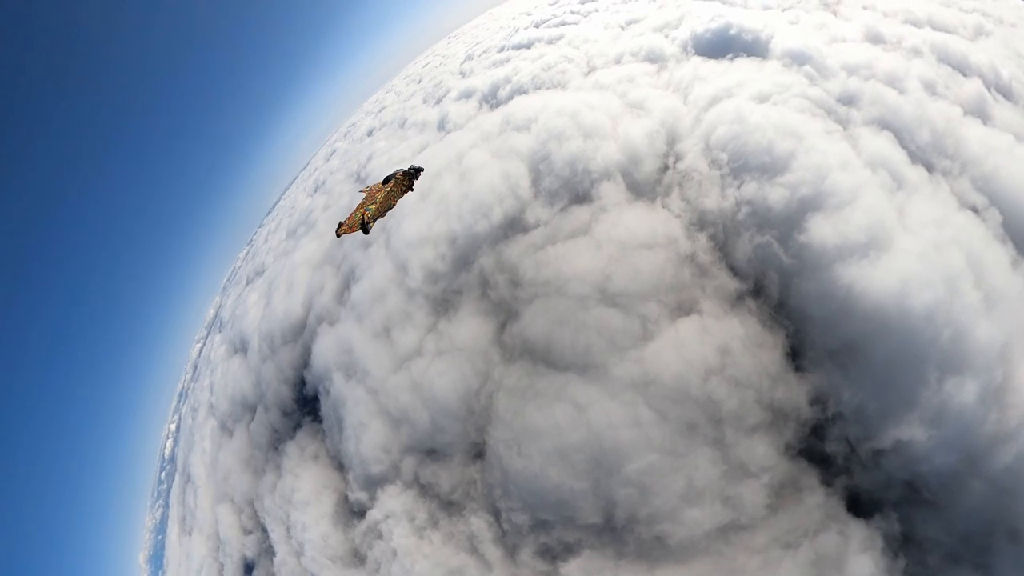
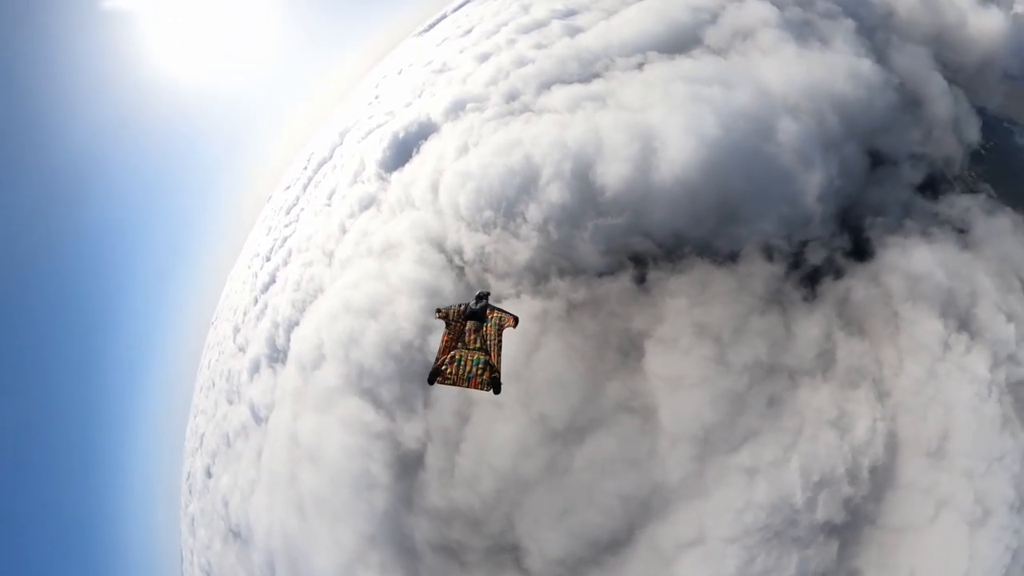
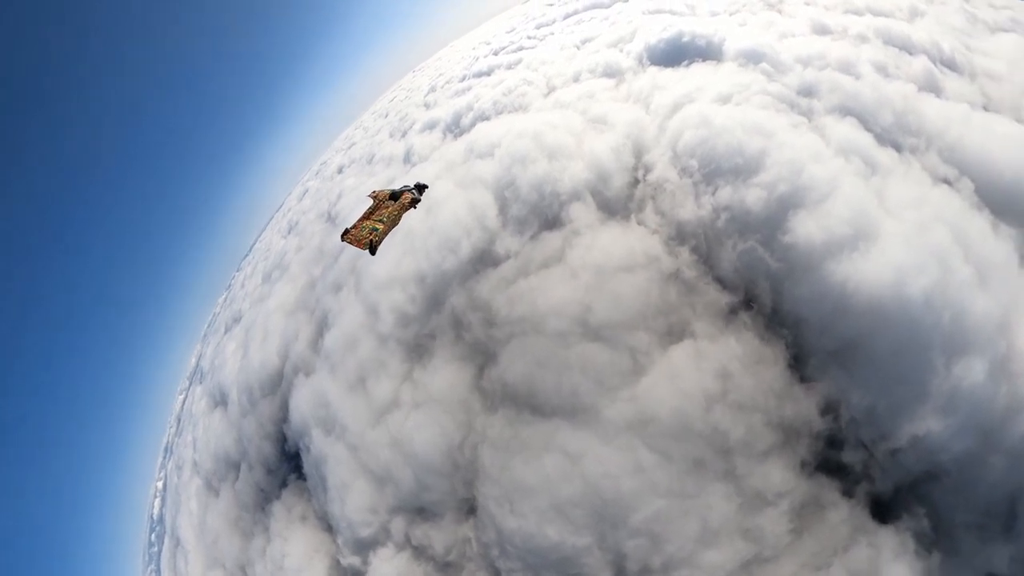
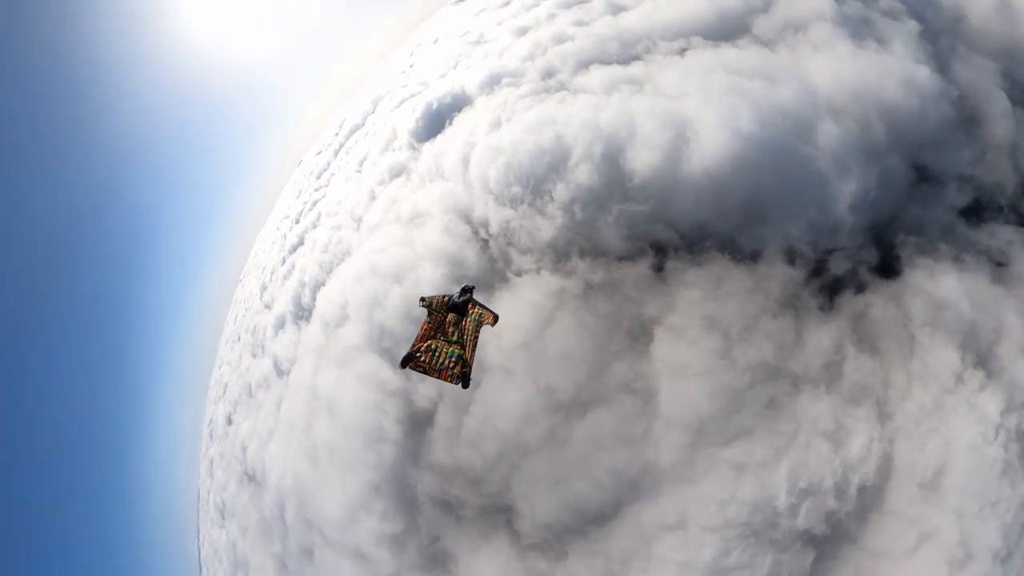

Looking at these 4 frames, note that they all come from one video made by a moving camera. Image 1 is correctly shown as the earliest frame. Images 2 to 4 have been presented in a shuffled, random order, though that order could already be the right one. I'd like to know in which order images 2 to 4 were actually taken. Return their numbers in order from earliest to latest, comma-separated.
3, 4, 2
